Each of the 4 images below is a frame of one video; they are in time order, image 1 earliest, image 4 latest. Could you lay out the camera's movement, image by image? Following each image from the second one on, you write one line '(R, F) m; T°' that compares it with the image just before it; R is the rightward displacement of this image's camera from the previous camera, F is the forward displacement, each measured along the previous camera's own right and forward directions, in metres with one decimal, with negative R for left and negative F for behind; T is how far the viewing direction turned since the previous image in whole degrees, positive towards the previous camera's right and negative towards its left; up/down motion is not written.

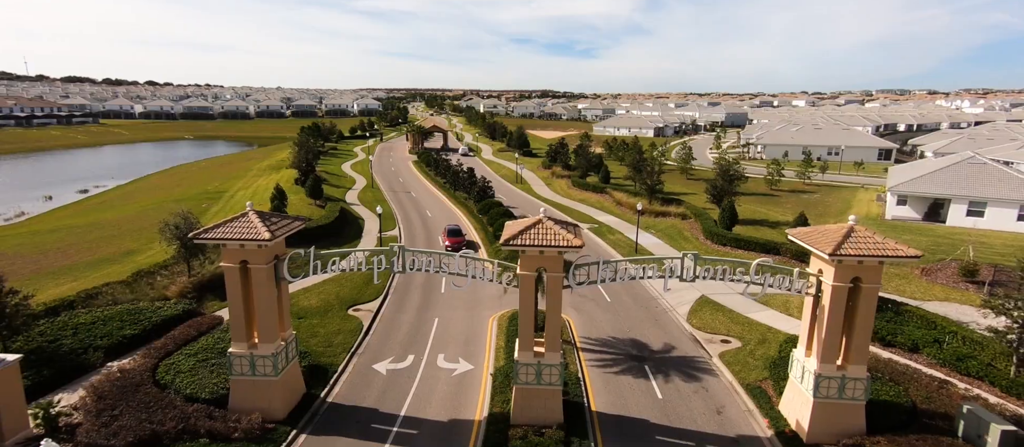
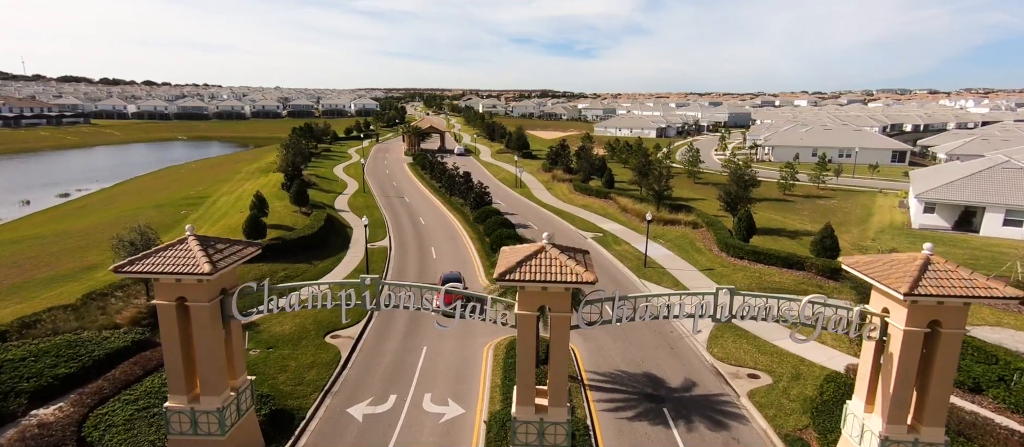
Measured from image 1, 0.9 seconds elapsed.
(+0.1, +2.8) m; 0°
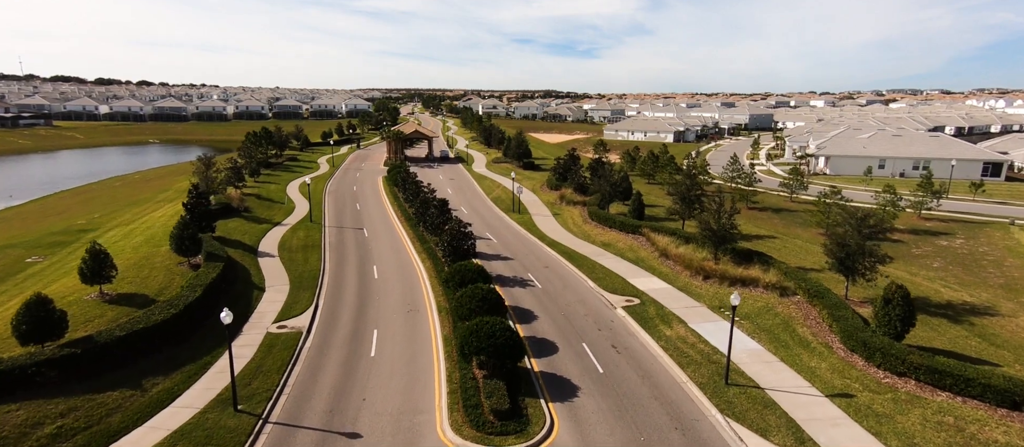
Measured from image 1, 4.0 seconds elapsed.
(+0.6, +13.6) m; 0°
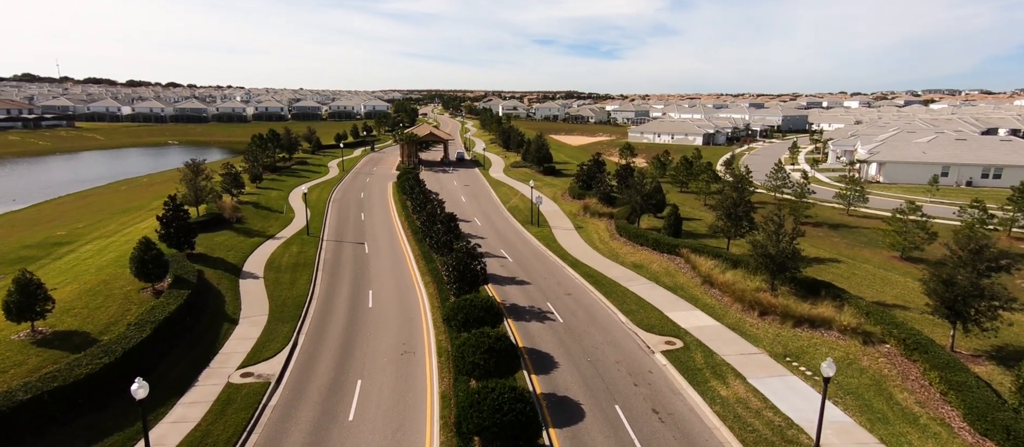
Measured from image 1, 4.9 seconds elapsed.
(+0.2, +4.6) m; -2°
